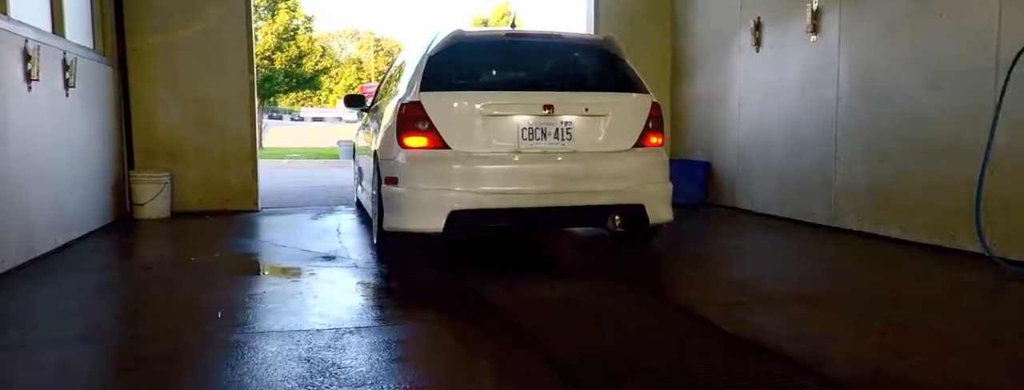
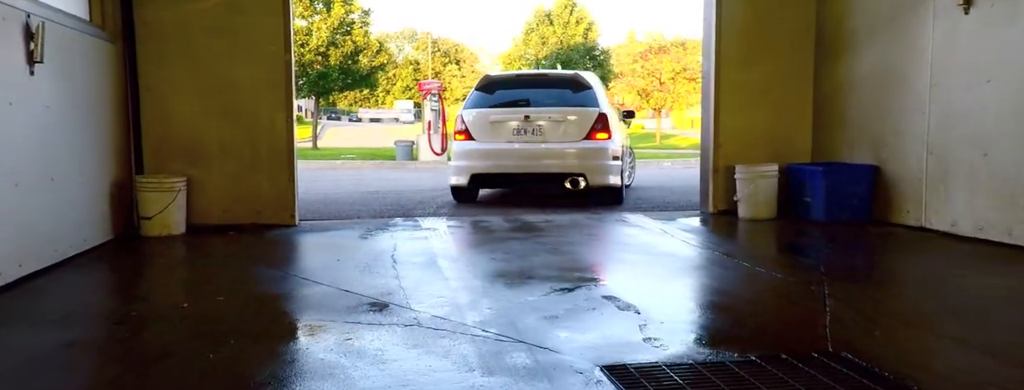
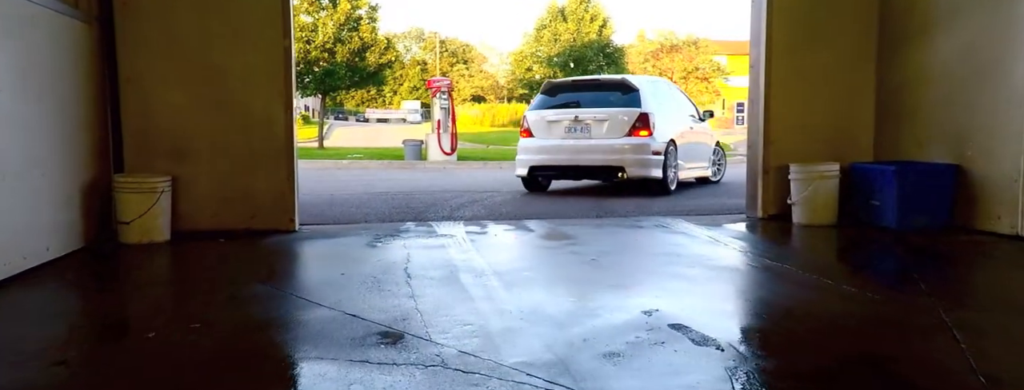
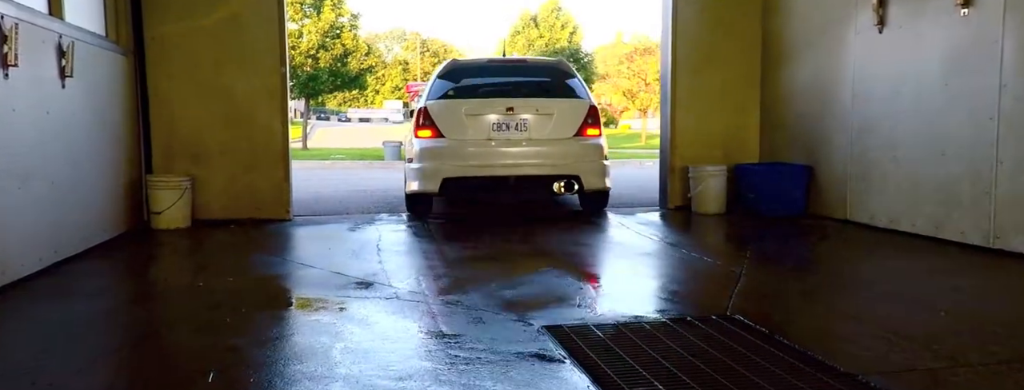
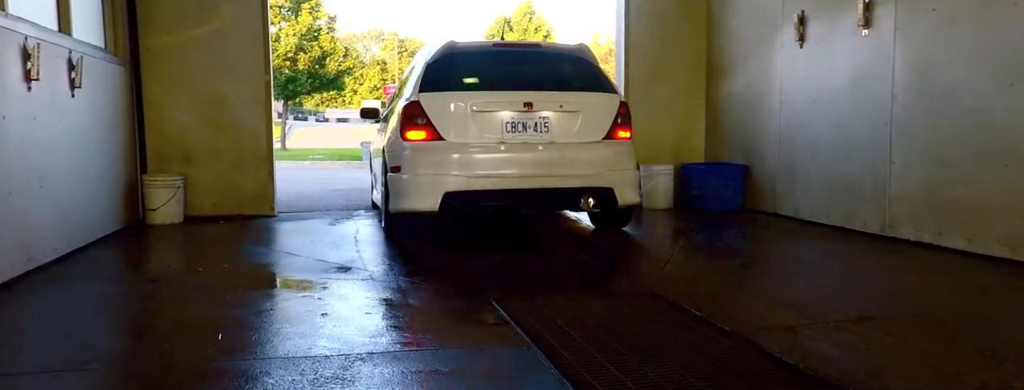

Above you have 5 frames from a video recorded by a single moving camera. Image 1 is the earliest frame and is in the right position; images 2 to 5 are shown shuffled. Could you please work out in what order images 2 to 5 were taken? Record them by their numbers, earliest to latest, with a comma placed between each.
5, 4, 2, 3
